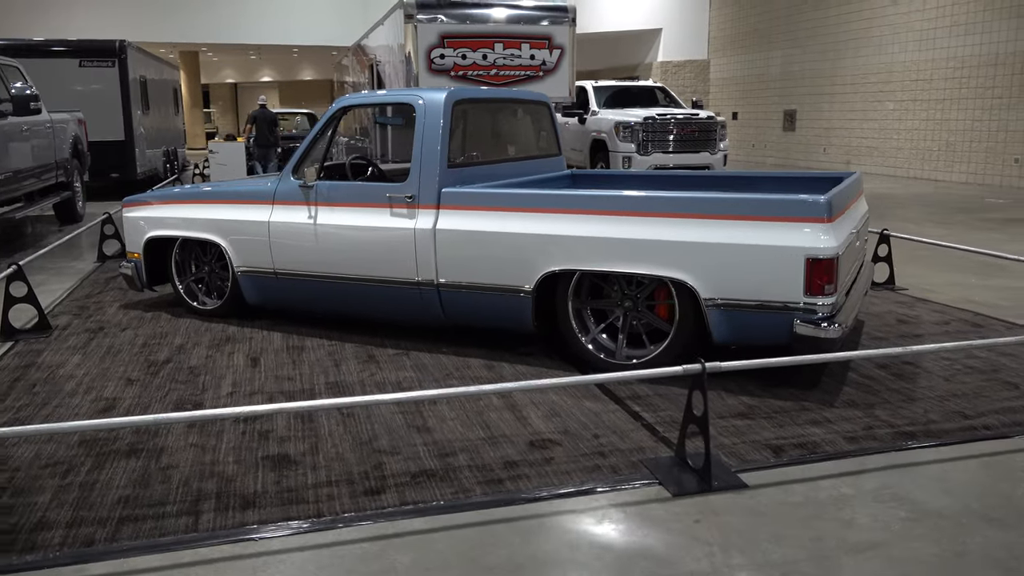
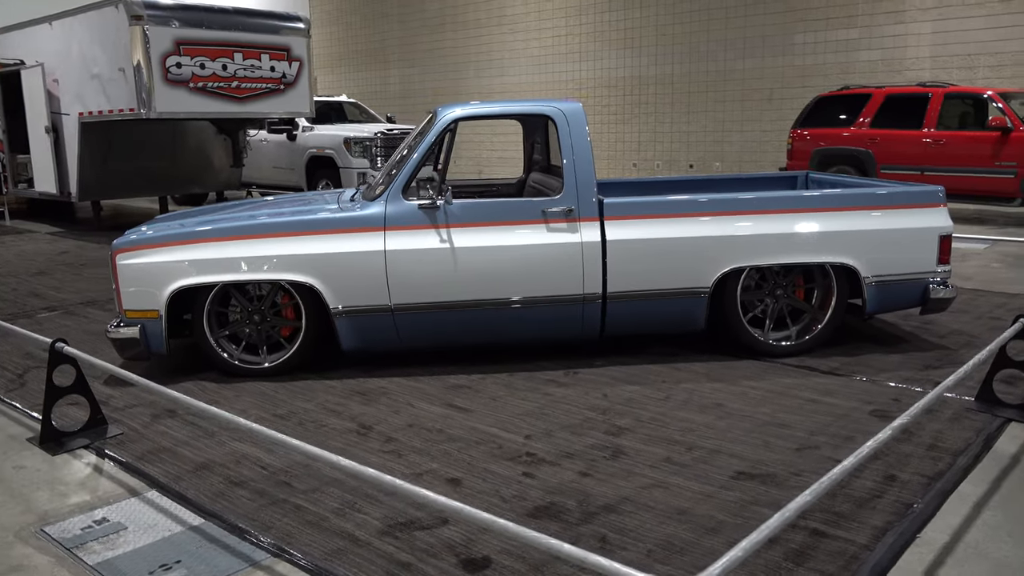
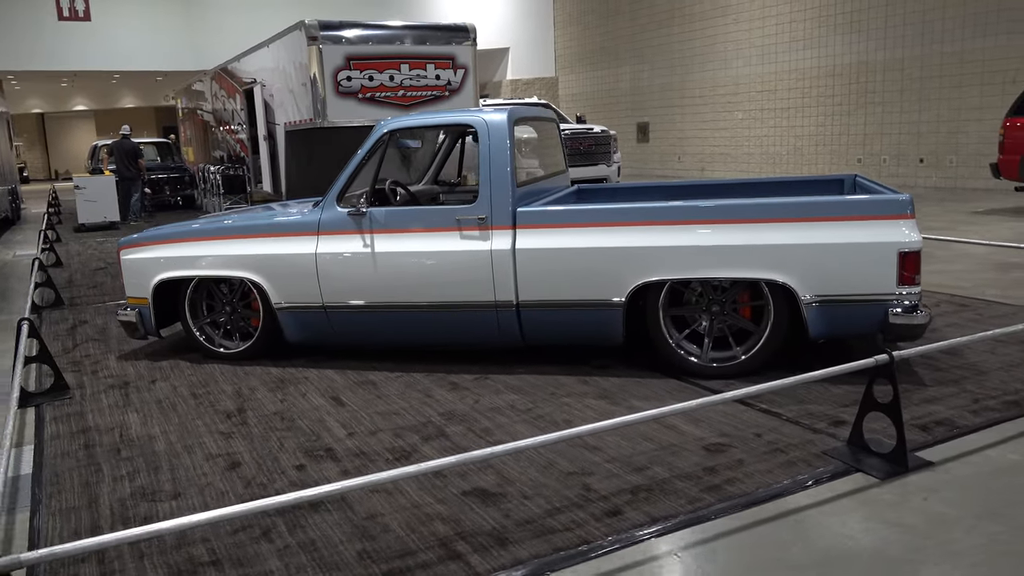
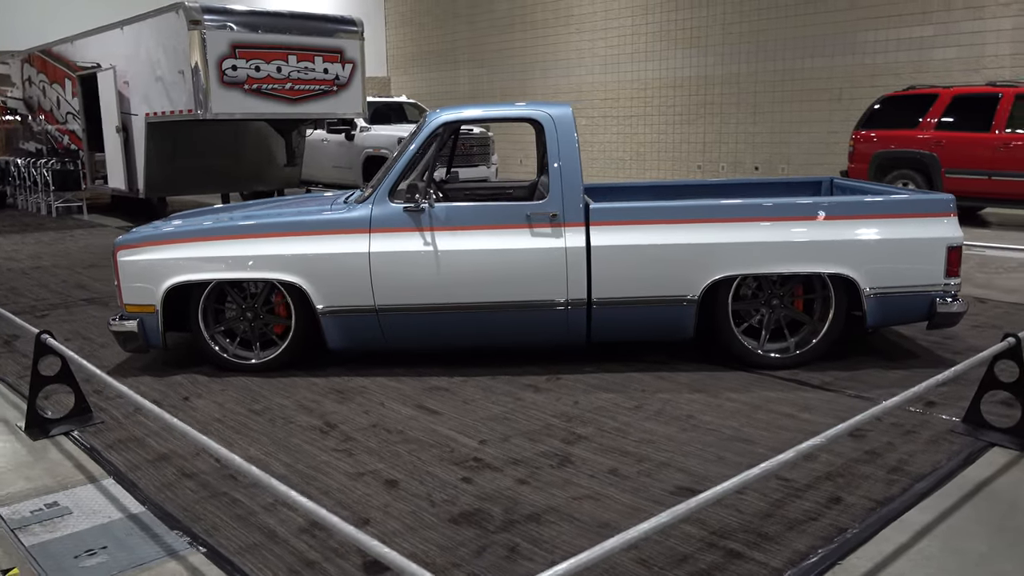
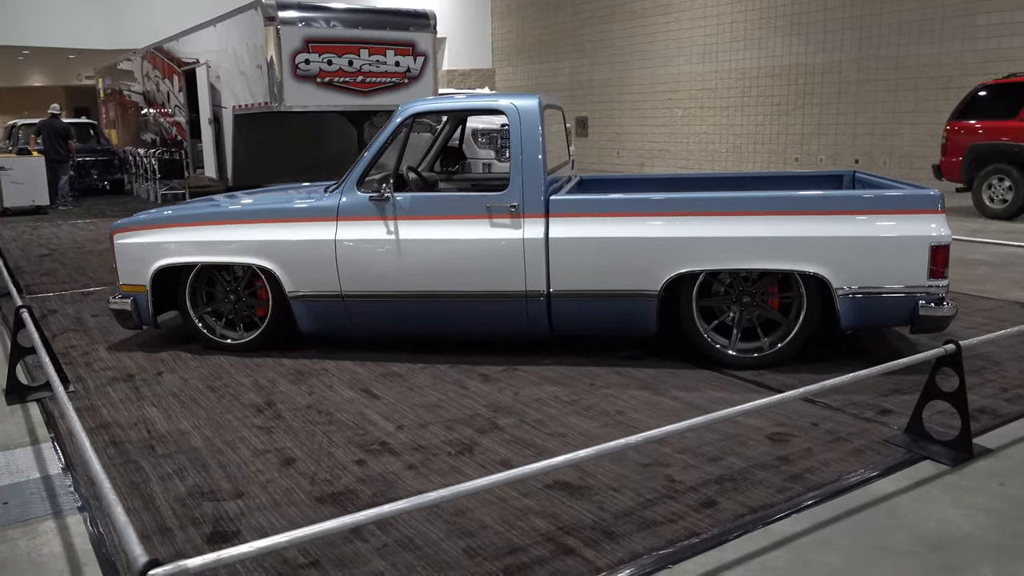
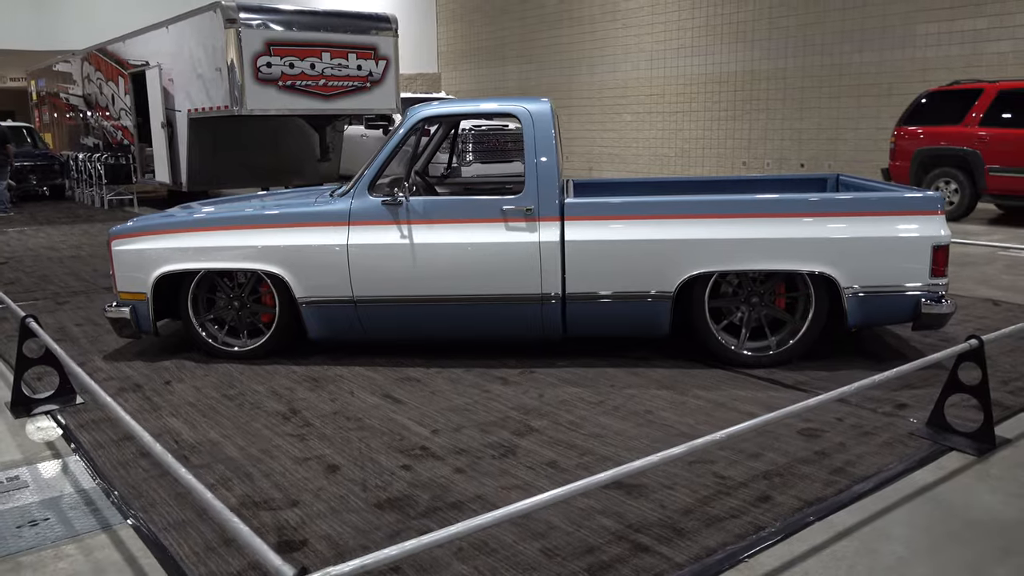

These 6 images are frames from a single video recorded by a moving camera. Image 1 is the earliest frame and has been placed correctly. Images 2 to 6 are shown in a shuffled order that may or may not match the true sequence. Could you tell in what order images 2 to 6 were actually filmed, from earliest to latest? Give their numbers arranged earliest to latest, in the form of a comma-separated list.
3, 5, 6, 4, 2
